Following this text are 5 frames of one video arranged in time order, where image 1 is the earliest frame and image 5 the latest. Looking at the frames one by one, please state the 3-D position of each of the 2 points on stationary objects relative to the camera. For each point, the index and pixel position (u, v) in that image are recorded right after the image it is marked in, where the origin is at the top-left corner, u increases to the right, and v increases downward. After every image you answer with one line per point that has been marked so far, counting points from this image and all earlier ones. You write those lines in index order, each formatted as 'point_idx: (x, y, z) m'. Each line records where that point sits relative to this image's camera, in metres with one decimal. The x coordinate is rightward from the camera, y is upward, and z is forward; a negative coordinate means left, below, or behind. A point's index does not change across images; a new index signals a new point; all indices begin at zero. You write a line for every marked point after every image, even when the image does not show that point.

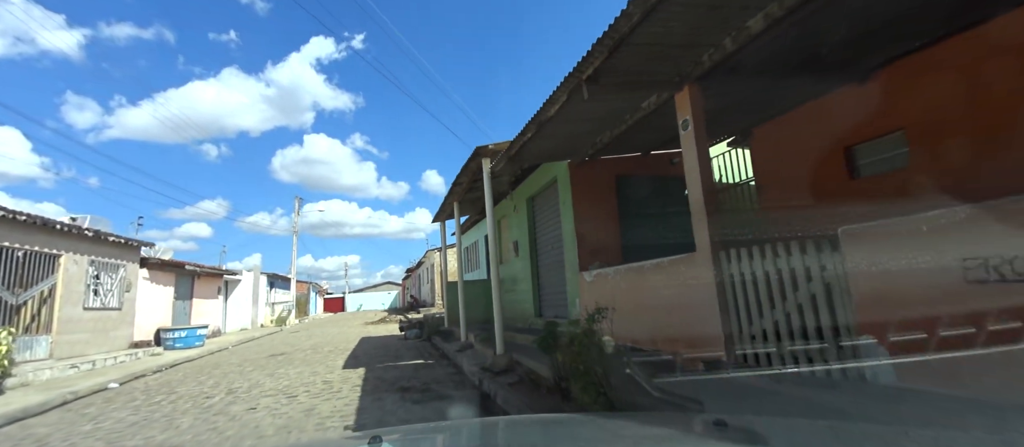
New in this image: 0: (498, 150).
0: (-0.2, +1.1, +7.3) m
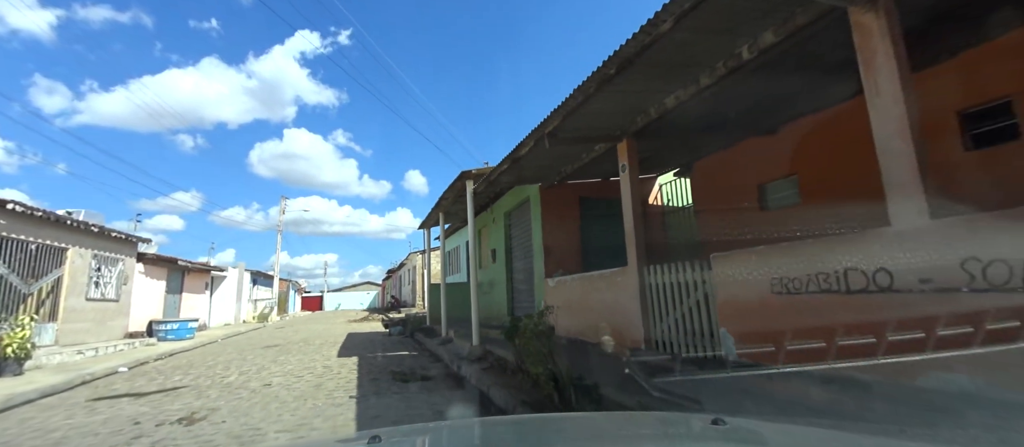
0: (-0.6, +0.9, +8.6) m
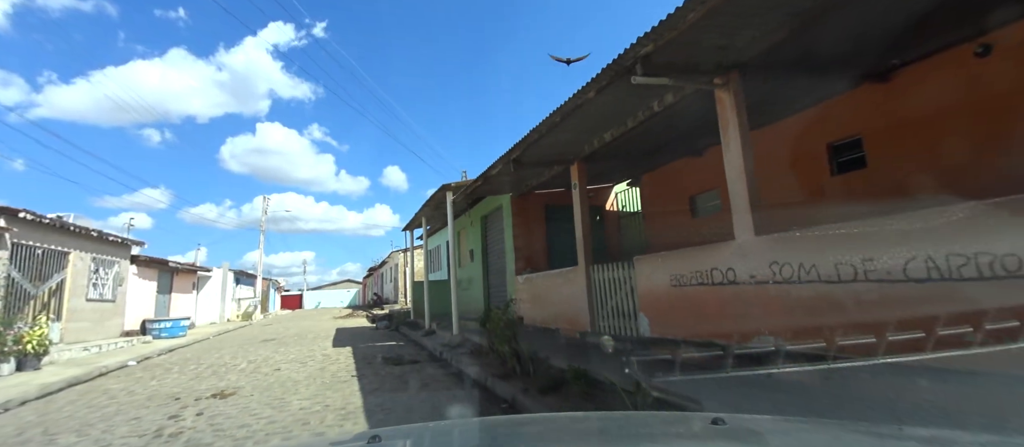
0: (-1.1, +0.8, +9.8) m
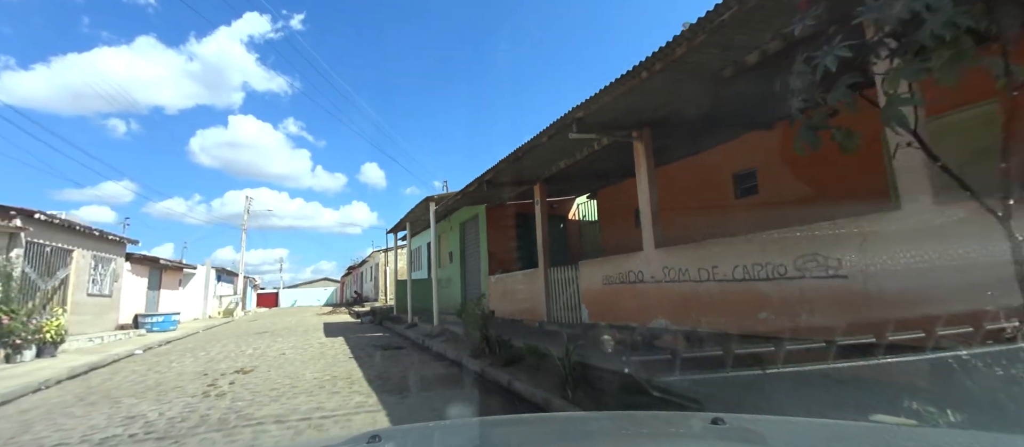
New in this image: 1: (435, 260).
0: (-1.7, +0.7, +11.3) m
1: (-2.2, -1.0, +13.0) m
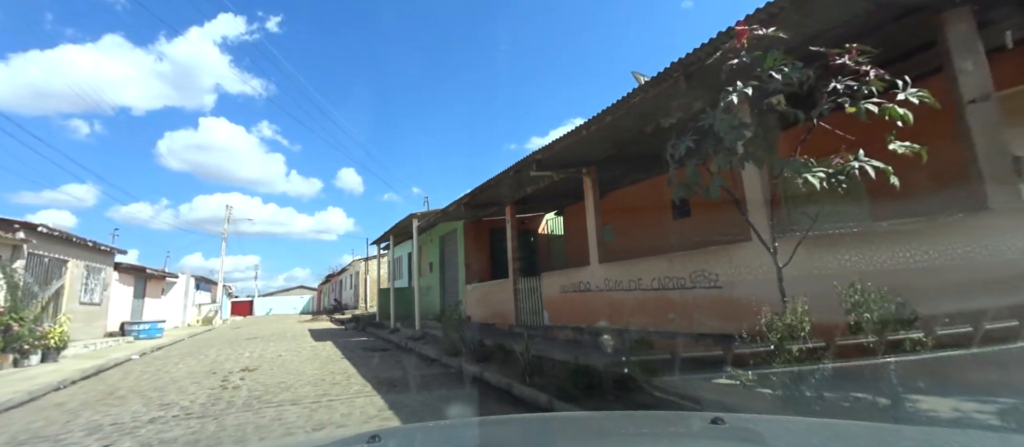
0: (-2.4, +0.3, +12.6) m
1: (-2.9, -1.4, +14.2) m
